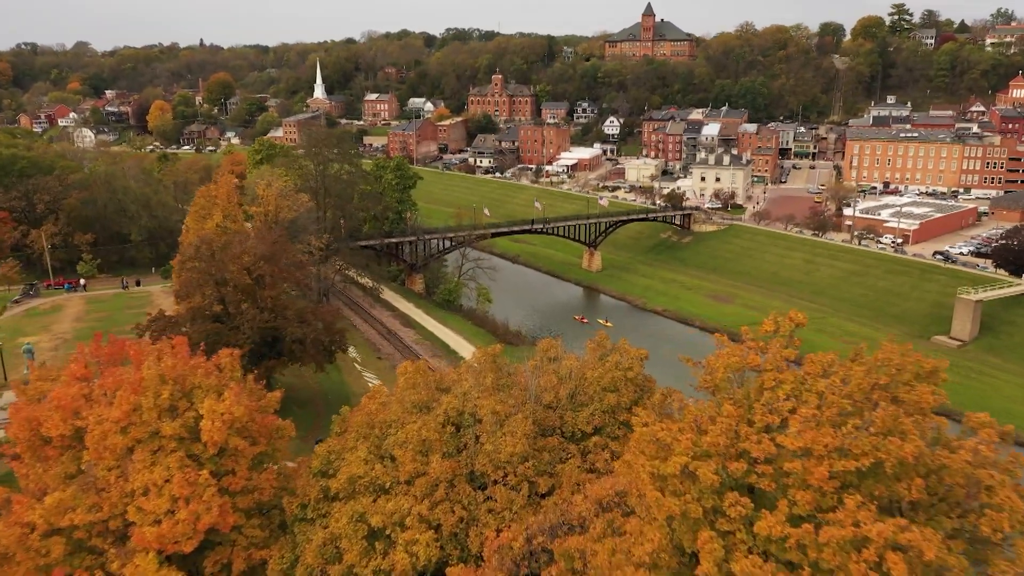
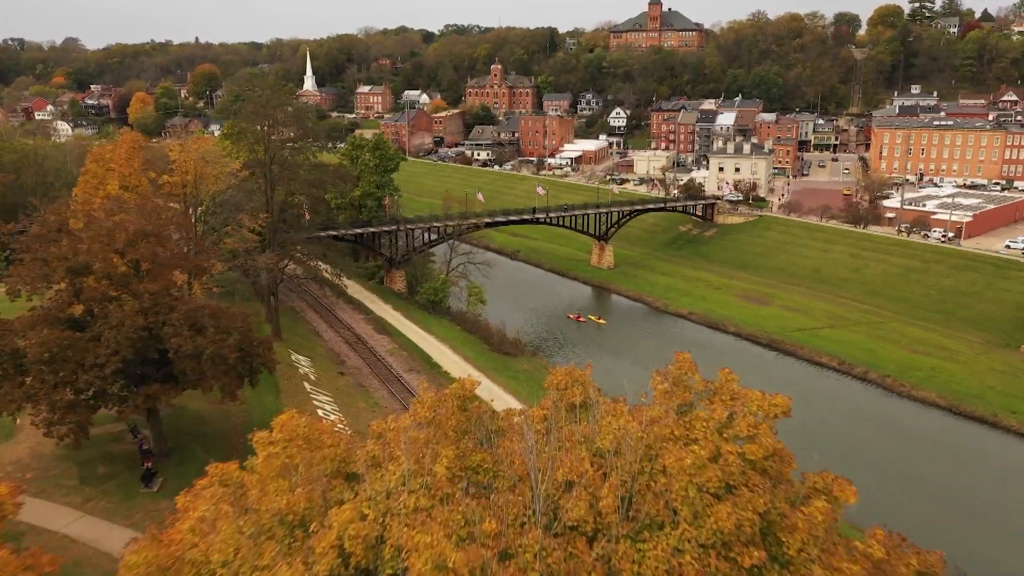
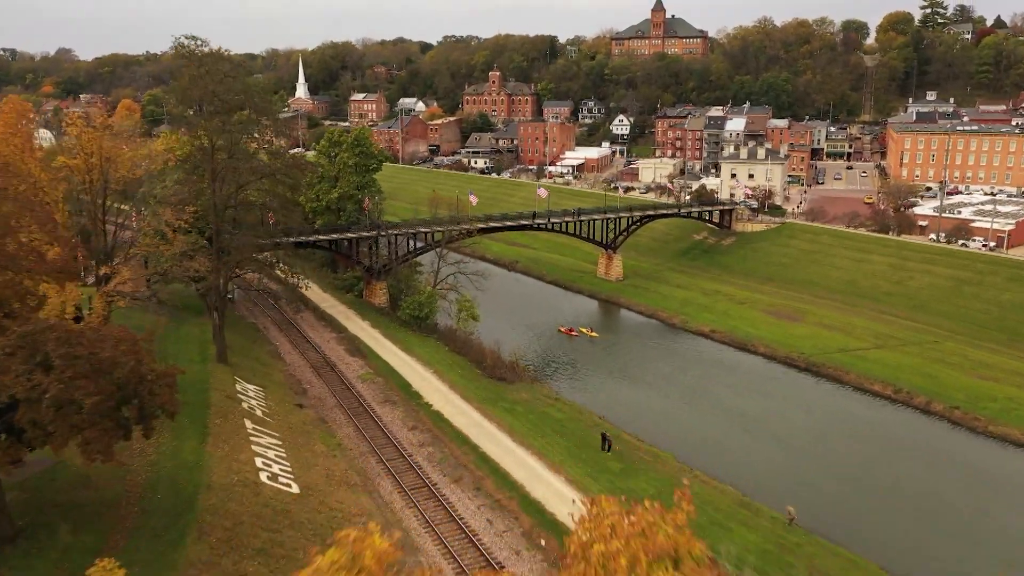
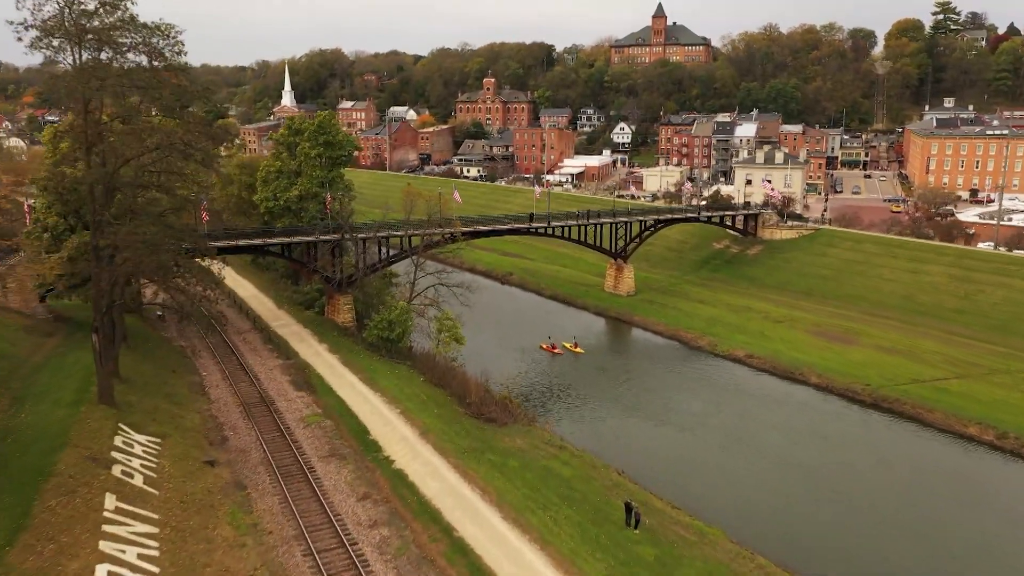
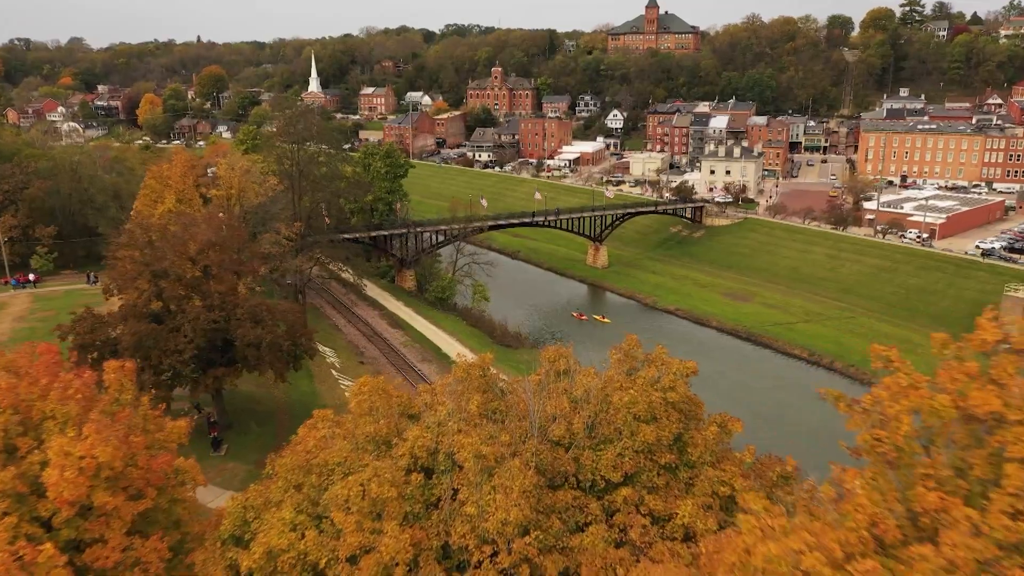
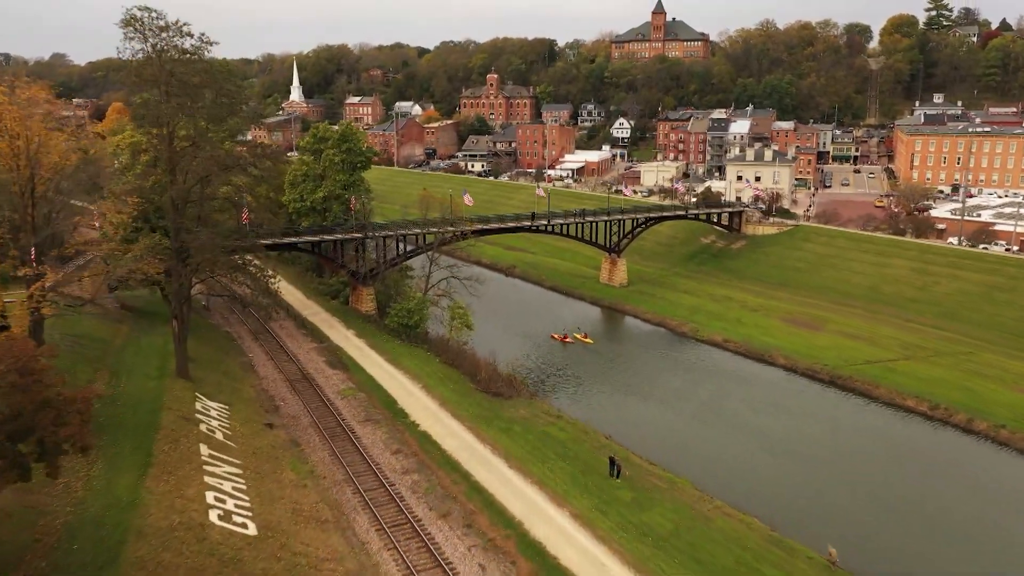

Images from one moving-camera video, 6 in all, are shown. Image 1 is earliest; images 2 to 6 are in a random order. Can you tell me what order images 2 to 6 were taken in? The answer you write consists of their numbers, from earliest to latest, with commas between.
5, 2, 3, 6, 4
